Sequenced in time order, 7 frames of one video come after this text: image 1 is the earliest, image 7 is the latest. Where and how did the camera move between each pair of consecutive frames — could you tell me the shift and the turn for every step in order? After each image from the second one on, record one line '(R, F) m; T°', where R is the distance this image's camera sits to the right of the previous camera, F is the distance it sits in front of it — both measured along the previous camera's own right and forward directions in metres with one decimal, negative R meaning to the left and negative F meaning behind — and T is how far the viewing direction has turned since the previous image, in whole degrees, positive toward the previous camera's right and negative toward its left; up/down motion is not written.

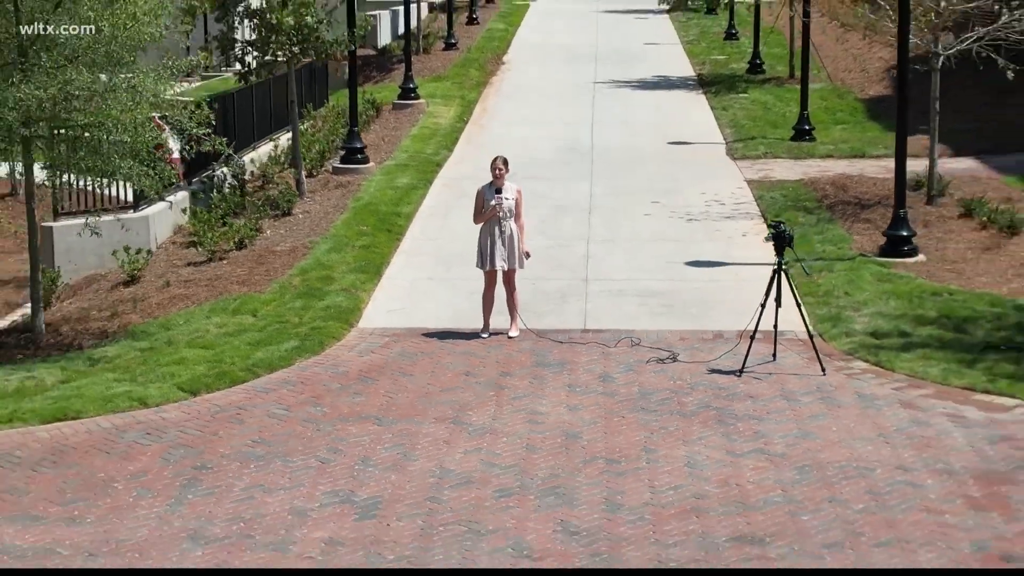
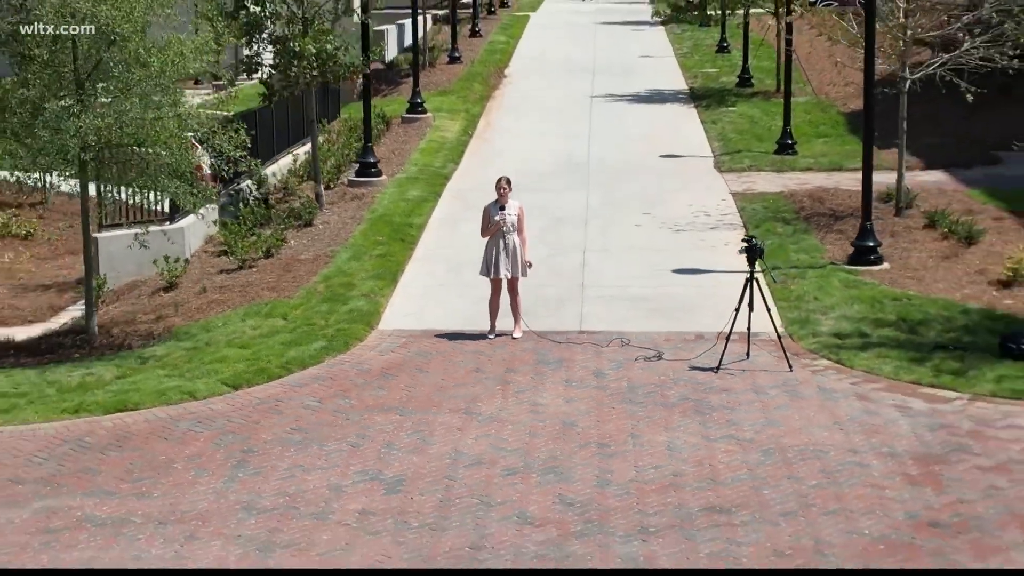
(0.0, -1.4) m; 0°
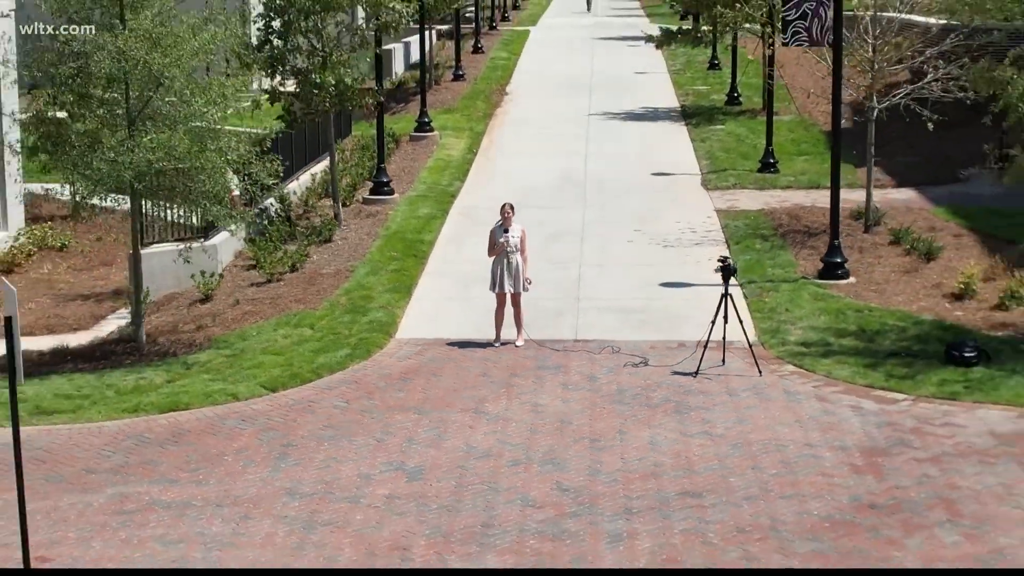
(0.0, -1.7) m; 0°
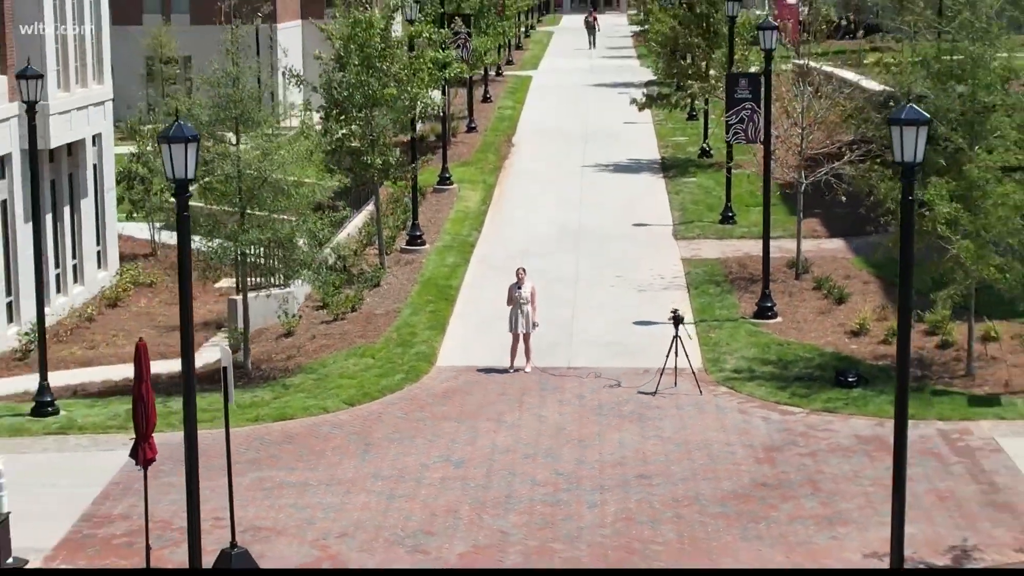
(-0.1, -5.4) m; 0°
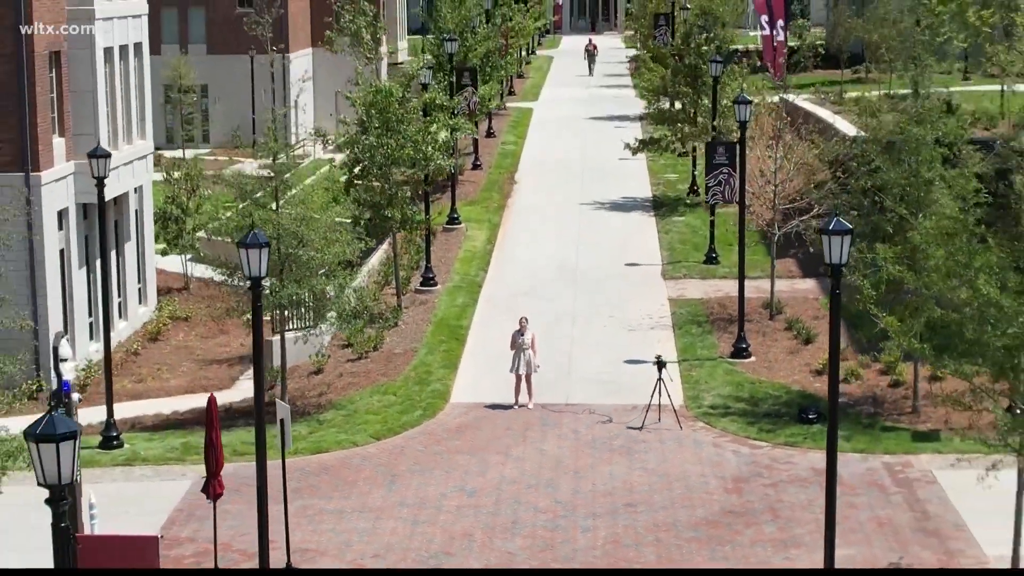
(-0.1, -2.9) m; 0°
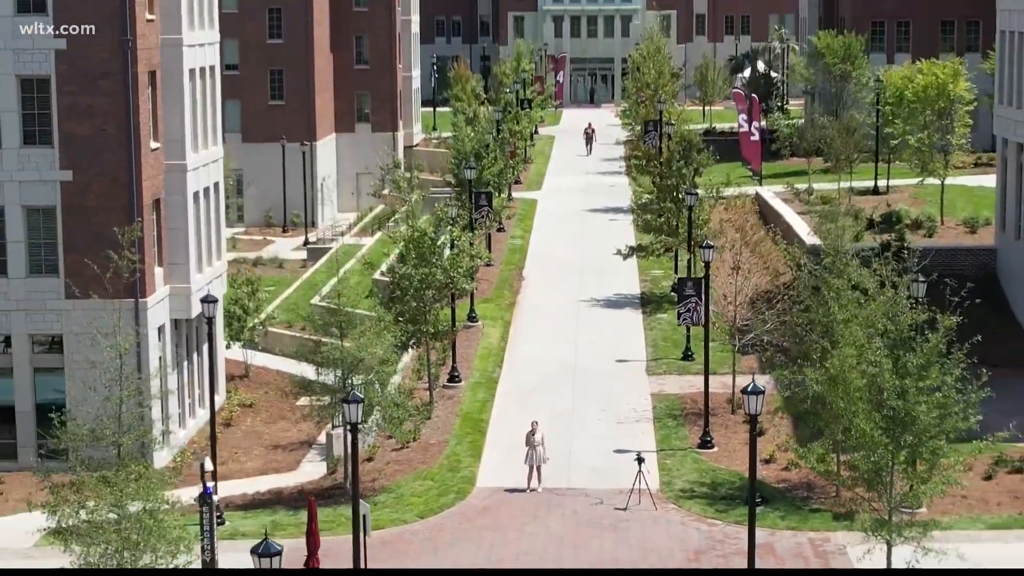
(-0.2, -6.5) m; 0°
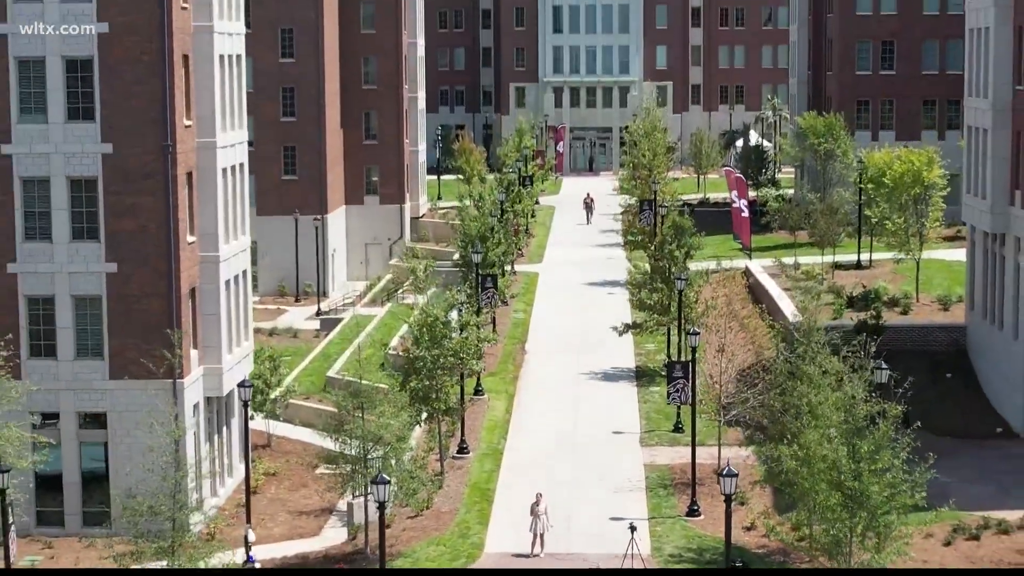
(-0.1, -3.2) m; 0°
